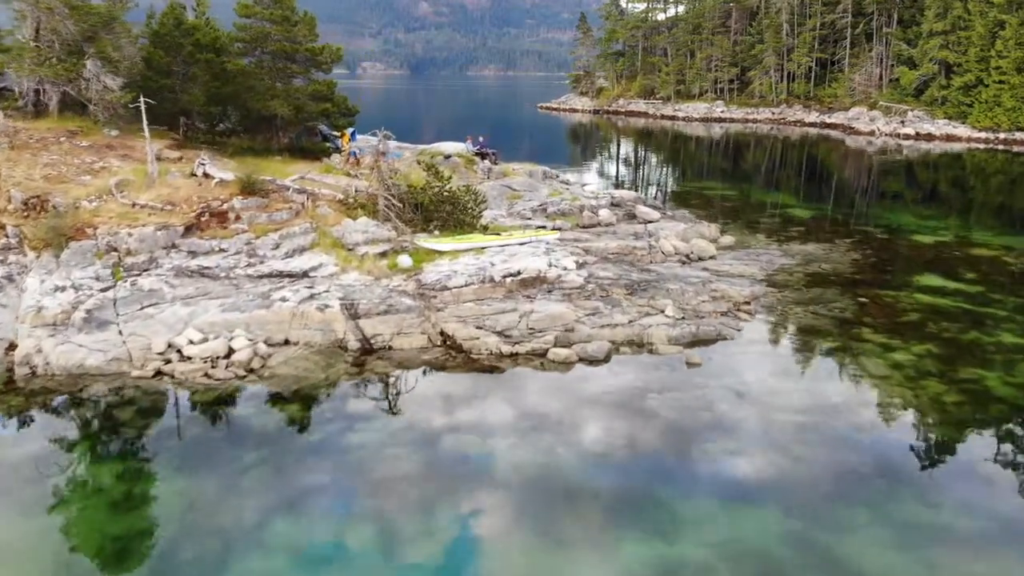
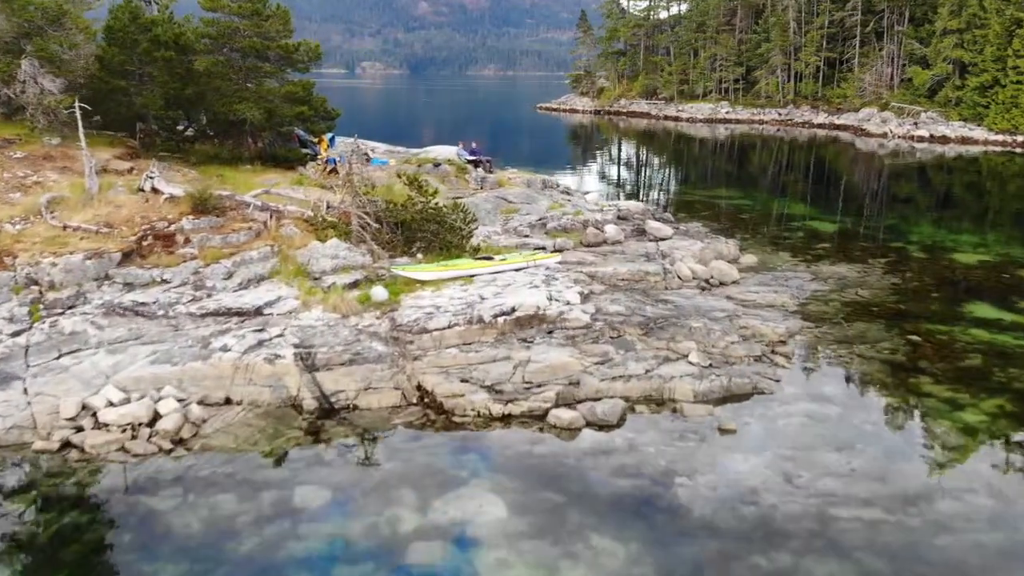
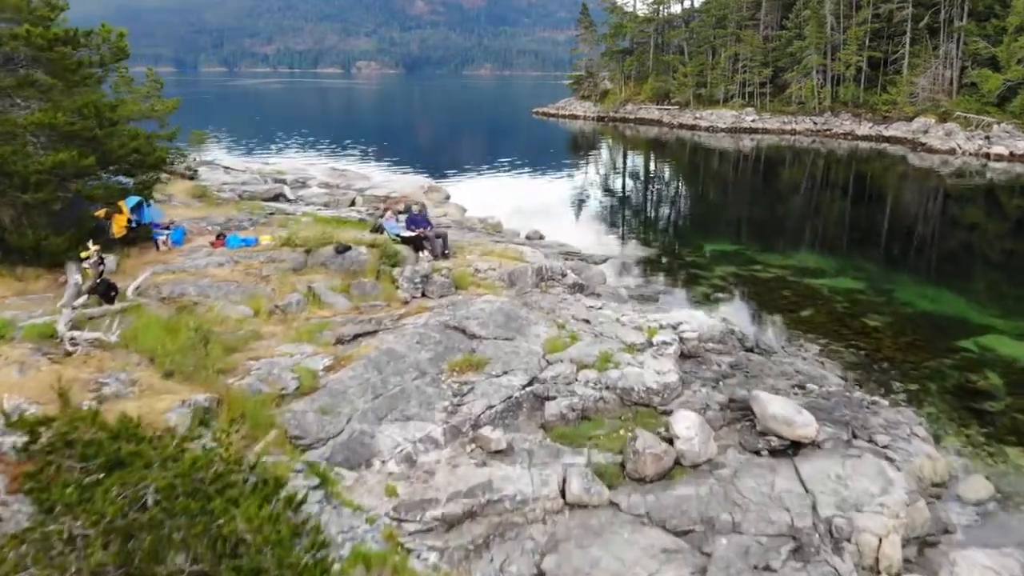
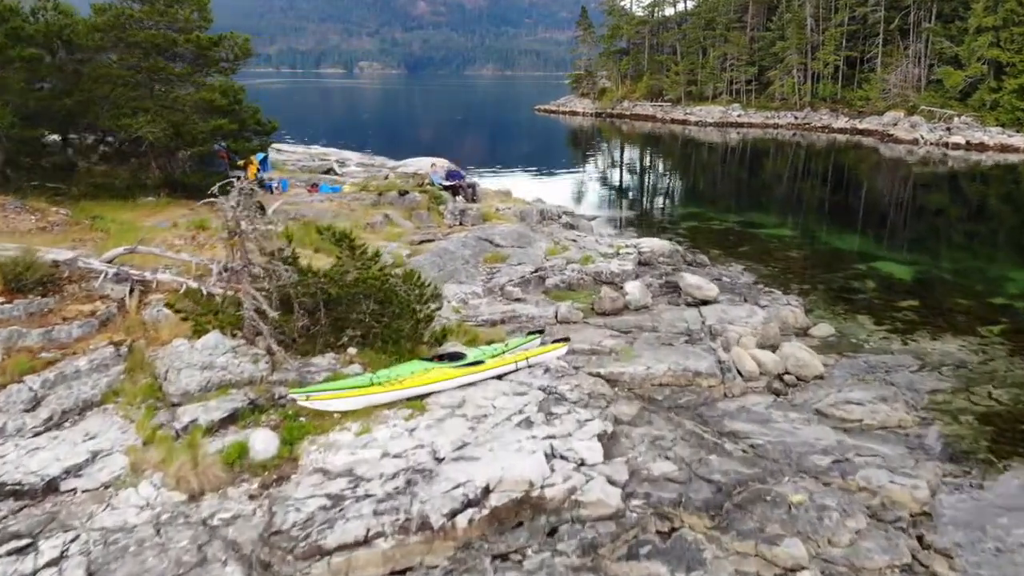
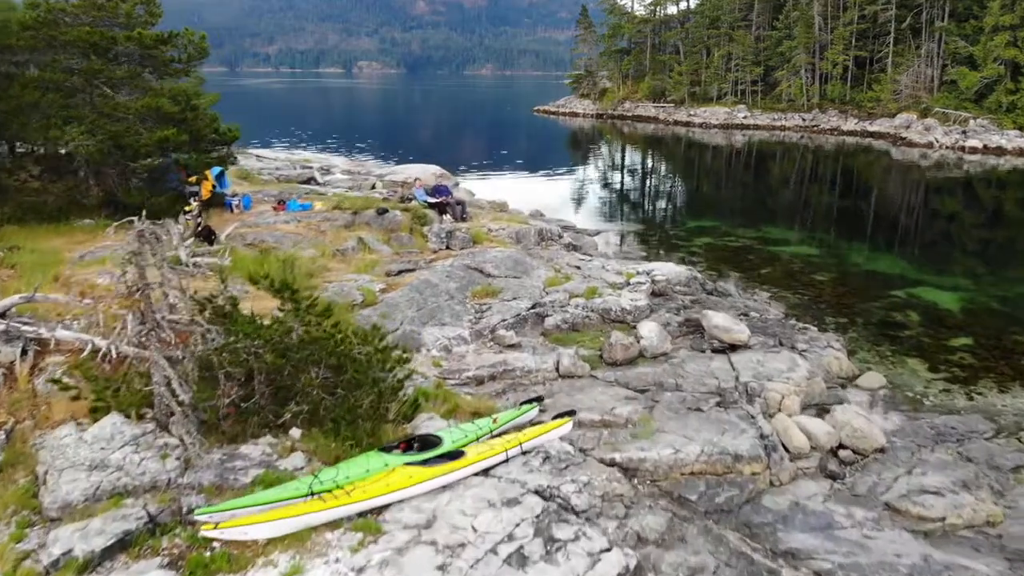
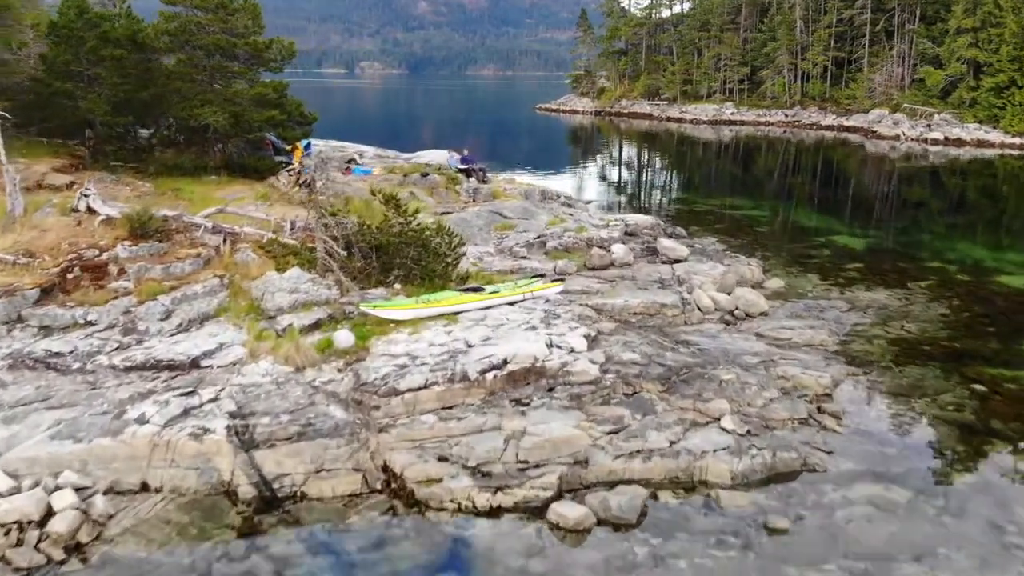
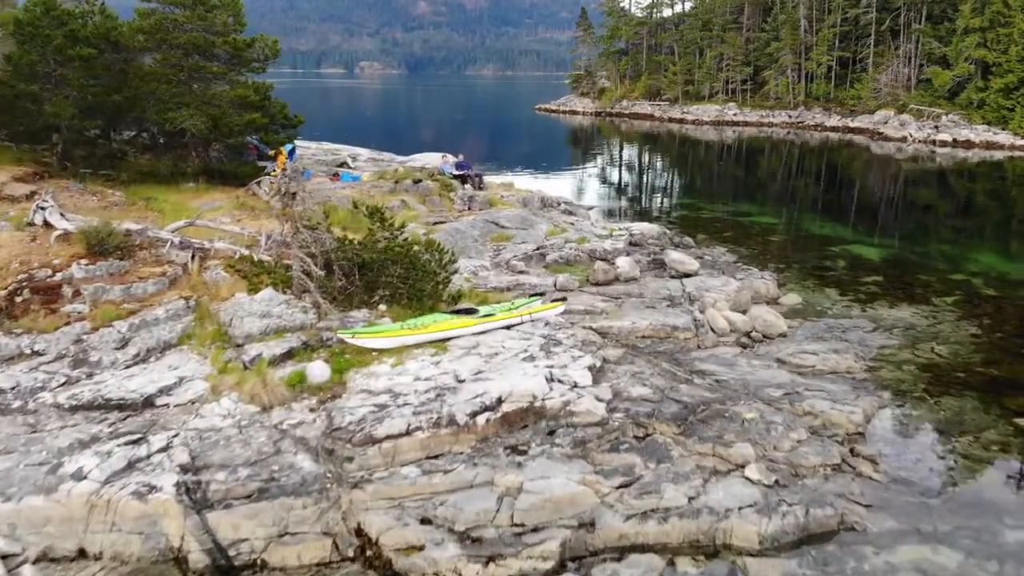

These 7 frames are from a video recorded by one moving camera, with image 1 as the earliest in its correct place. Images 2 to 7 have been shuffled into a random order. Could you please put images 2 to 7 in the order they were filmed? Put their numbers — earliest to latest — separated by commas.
2, 6, 7, 4, 5, 3
